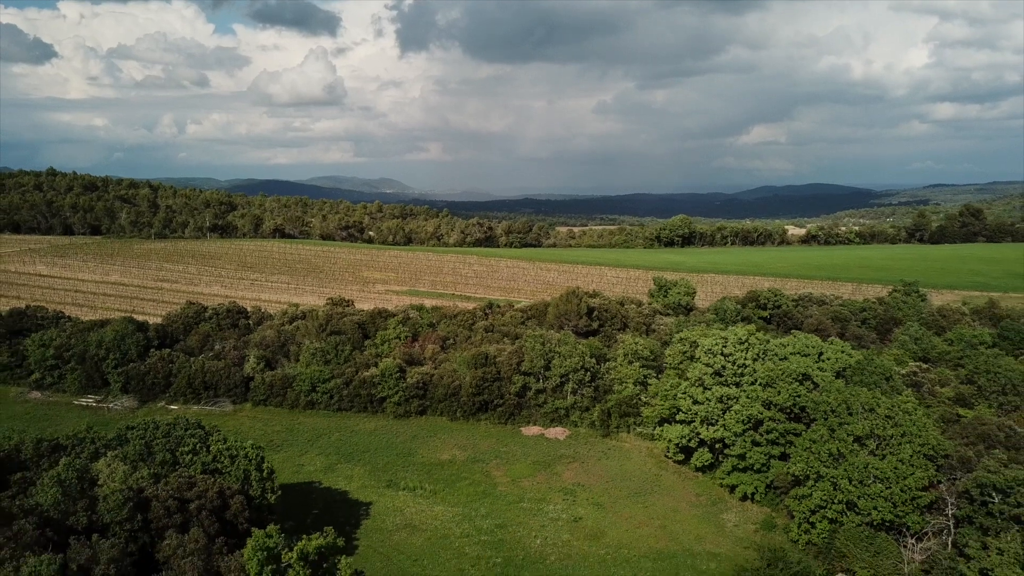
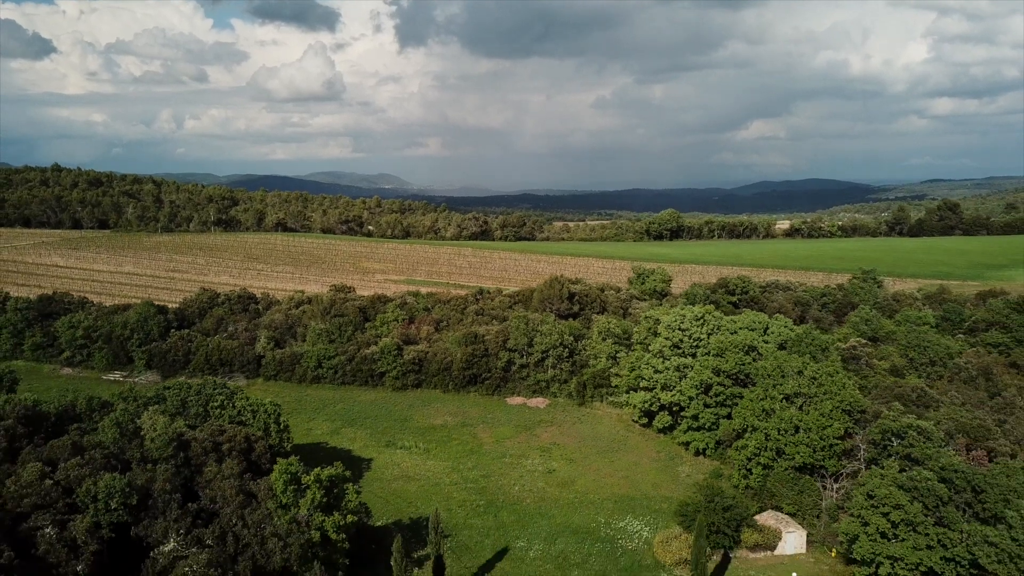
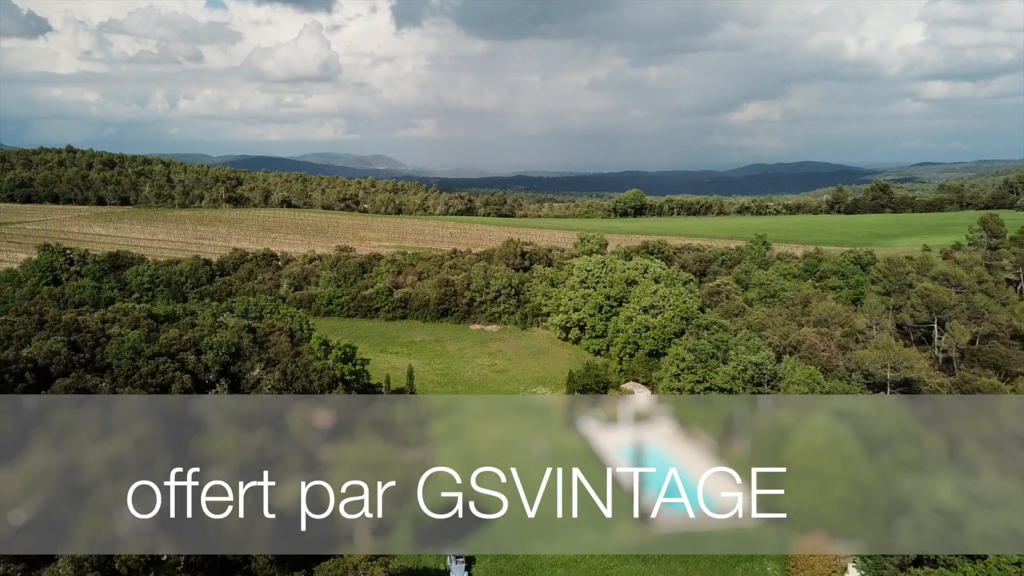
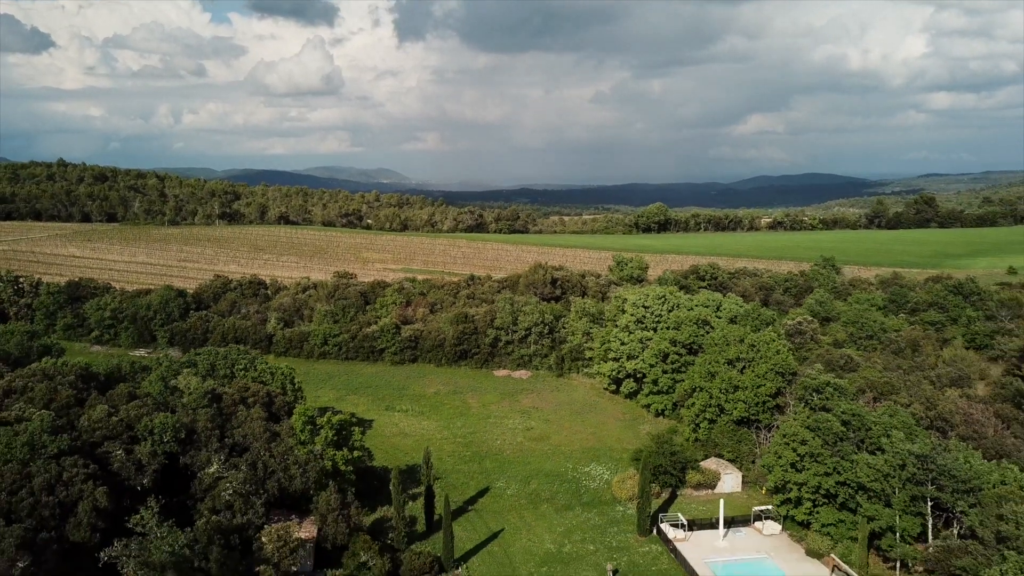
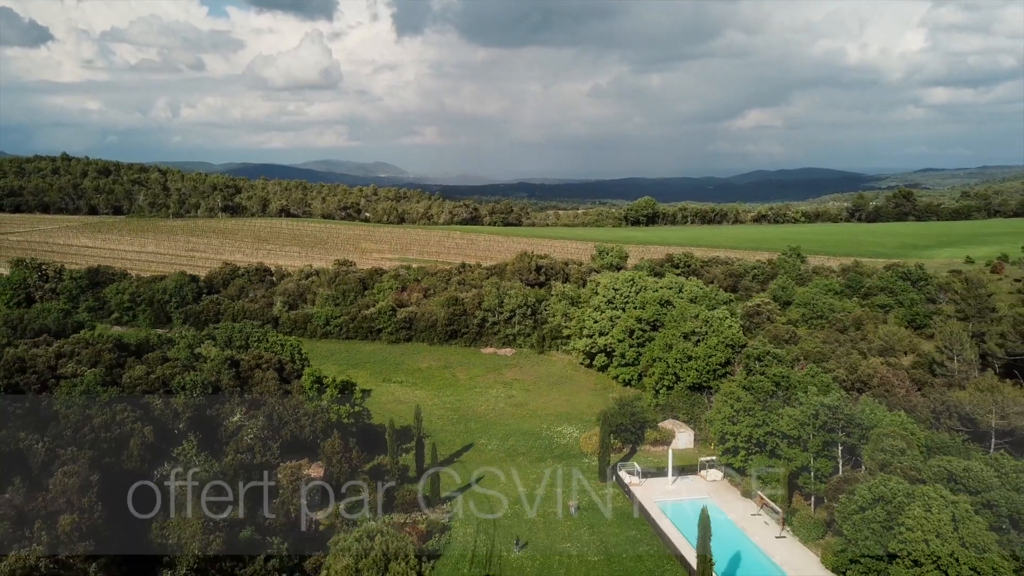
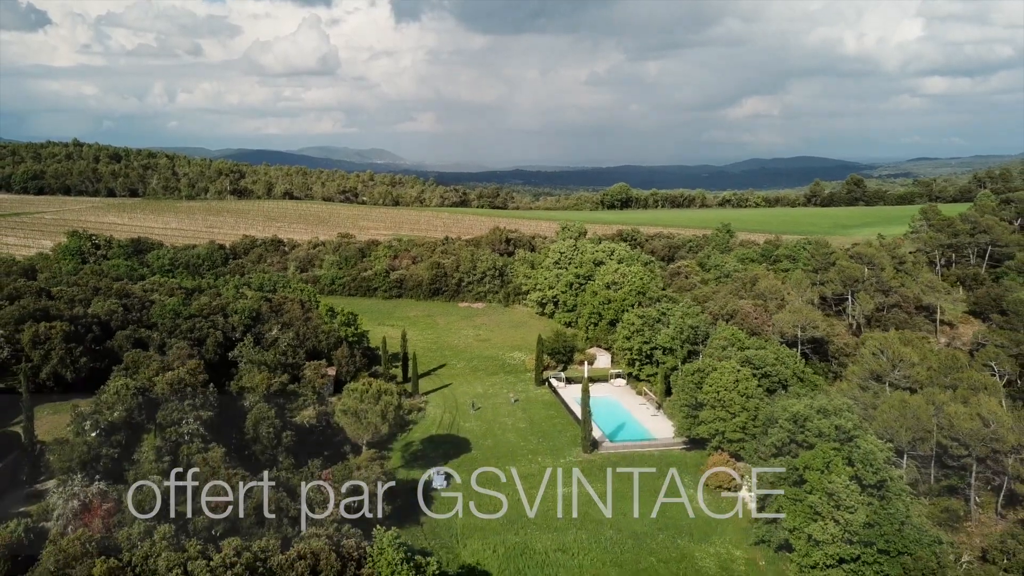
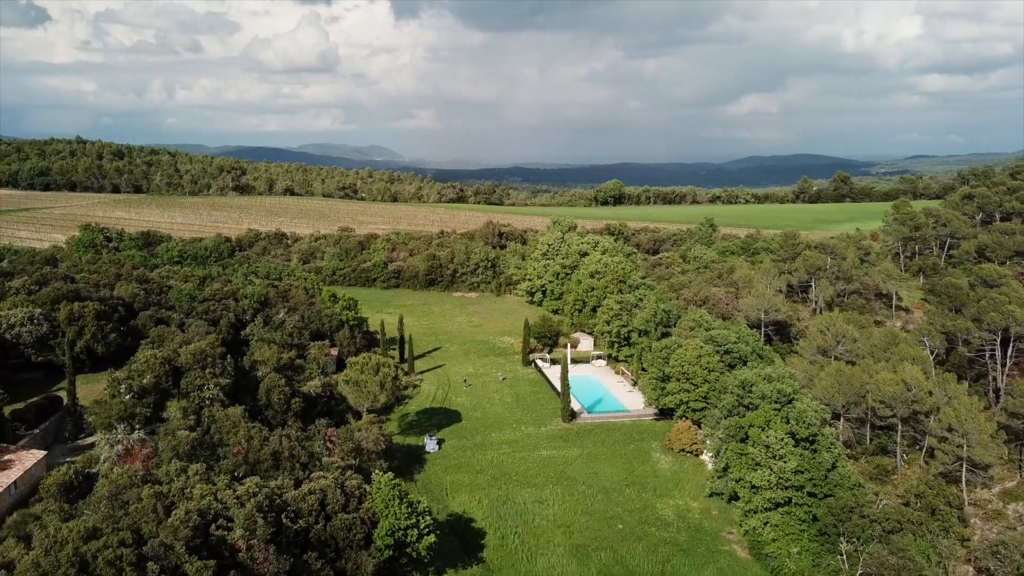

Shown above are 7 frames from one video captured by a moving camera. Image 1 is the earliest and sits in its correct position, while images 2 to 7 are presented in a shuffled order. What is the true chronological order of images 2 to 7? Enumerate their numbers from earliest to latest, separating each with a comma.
2, 4, 5, 3, 6, 7
